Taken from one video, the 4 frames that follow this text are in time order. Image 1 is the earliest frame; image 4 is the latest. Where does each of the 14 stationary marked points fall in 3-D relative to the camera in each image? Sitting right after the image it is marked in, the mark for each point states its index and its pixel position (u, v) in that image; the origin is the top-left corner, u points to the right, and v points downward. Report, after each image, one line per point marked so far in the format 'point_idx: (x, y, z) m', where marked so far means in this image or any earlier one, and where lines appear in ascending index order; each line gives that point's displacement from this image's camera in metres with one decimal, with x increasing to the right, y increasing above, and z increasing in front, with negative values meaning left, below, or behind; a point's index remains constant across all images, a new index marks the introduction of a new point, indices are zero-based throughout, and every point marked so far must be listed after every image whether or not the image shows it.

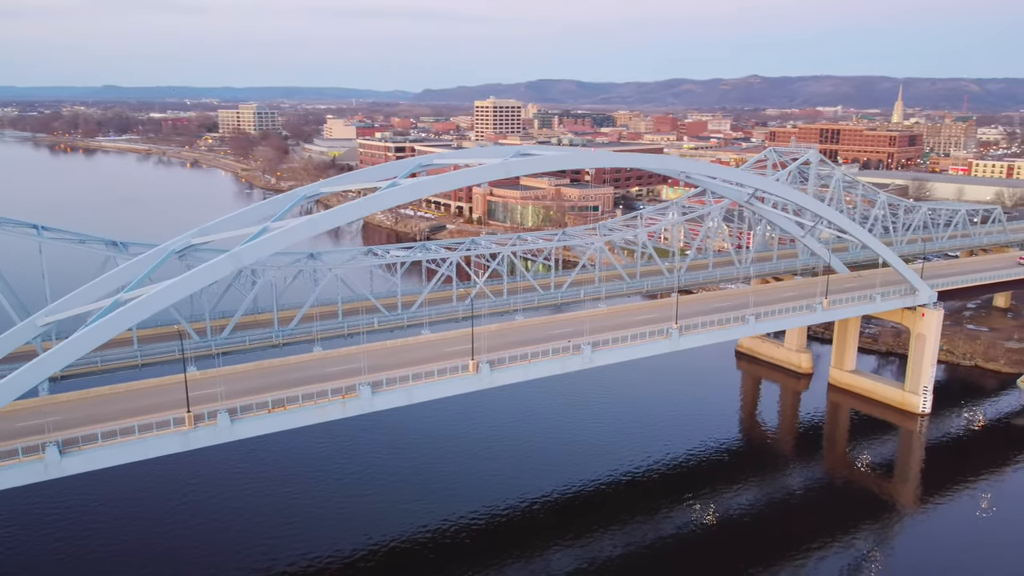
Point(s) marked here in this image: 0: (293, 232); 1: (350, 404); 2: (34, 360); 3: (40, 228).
0: (-3.9, +1.0, +13.6) m
1: (-3.2, -2.3, +14.8) m
2: (-7.5, -1.2, +11.7) m
3: (-10.8, +1.3, +17.1) m
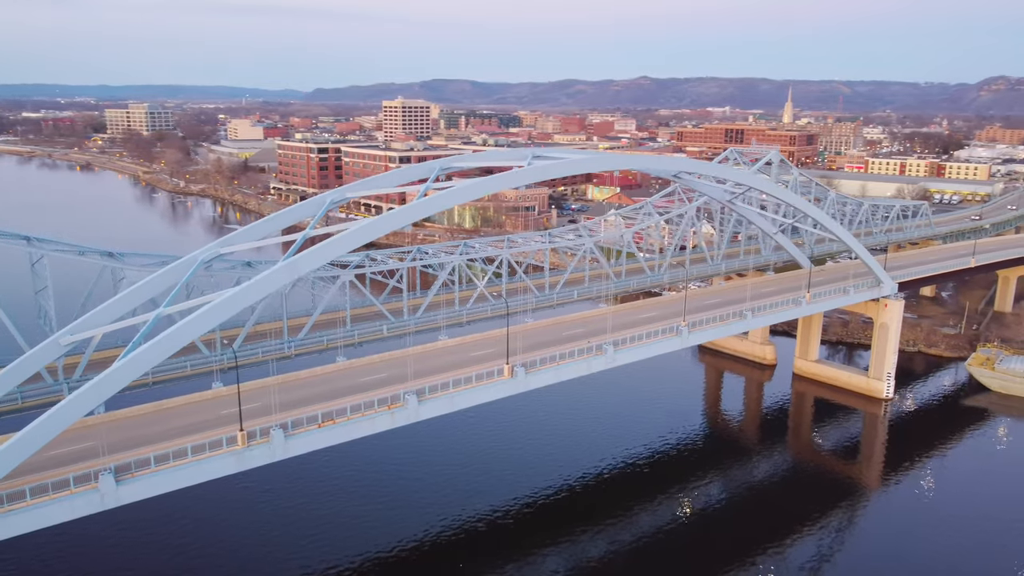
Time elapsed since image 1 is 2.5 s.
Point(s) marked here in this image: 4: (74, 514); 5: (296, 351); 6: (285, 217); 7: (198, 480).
0: (-2.9, +0.8, +13.1) m
1: (-2.2, -2.4, +14.3) m
2: (-6.1, -1.4, +10.8) m
3: (-10.1, +1.0, +15.8) m
4: (-6.4, -3.3, +11.0) m
5: (-5.0, -1.5, +17.3) m
6: (-4.8, +1.5, +15.9) m
7: (-5.0, -3.1, +12.2) m
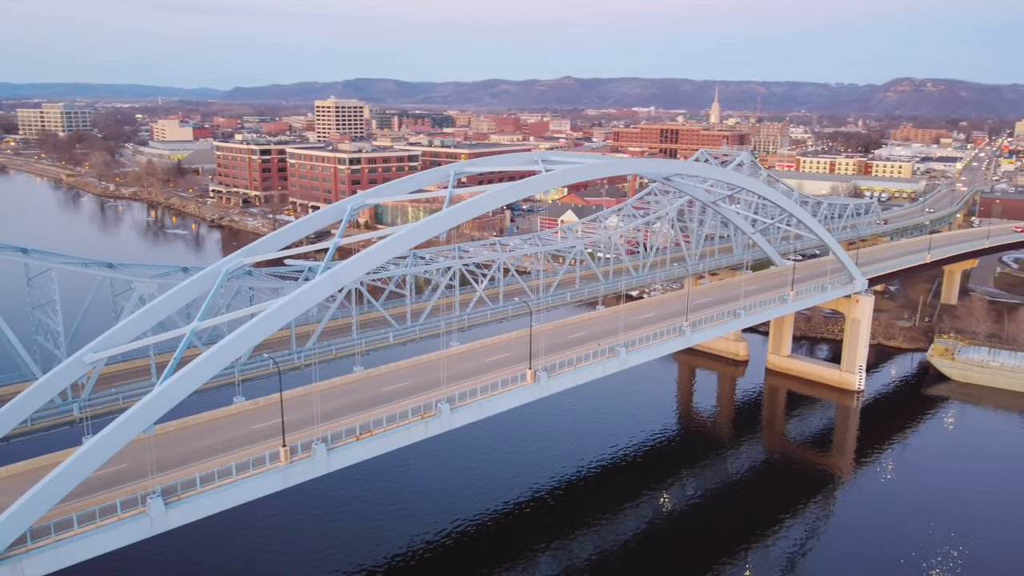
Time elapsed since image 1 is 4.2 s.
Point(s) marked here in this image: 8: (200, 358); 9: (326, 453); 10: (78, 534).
0: (-2.1, +0.7, +12.9) m
1: (-1.5, -2.5, +14.2) m
2: (-5.1, -1.6, +10.3) m
3: (-9.5, +0.7, +15.0) m
4: (-5.4, -3.5, +10.5) m
5: (-4.6, -1.6, +16.9) m
6: (-4.3, +1.3, +15.5) m
7: (-4.2, -3.3, +11.7) m
8: (-4.5, -1.0, +10.8) m
9: (-3.1, -2.7, +12.5) m
10: (-5.8, -3.3, +10.2) m
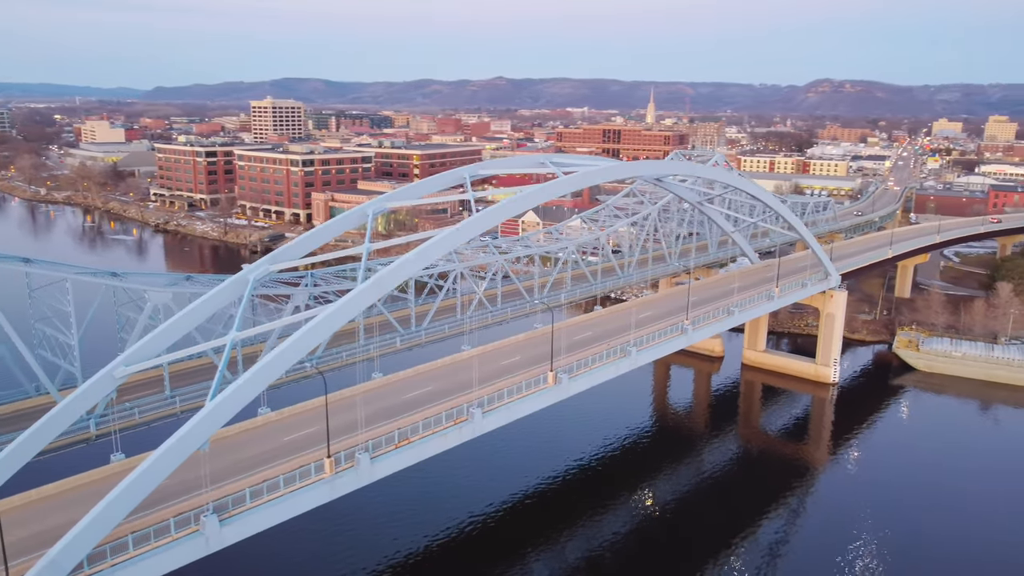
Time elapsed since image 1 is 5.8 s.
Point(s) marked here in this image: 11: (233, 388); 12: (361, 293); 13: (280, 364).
0: (-1.4, +0.6, +12.7) m
1: (-0.8, -2.6, +14.1) m
2: (-4.2, -1.7, +9.9) m
3: (-9.0, +0.5, +14.3) m
4: (-4.4, -3.6, +10.1) m
5: (-4.1, -1.8, +16.5) m
6: (-3.8, +1.2, +15.2) m
7: (-3.3, -3.4, +11.4) m
8: (-3.6, -1.1, +10.5) m
9: (-2.3, -2.8, +12.2) m
10: (-4.9, -3.5, +9.8) m
11: (-3.8, -1.3, +10.4) m
12: (-2.3, -0.1, +11.7) m
13: (-3.2, -1.1, +10.7) m
